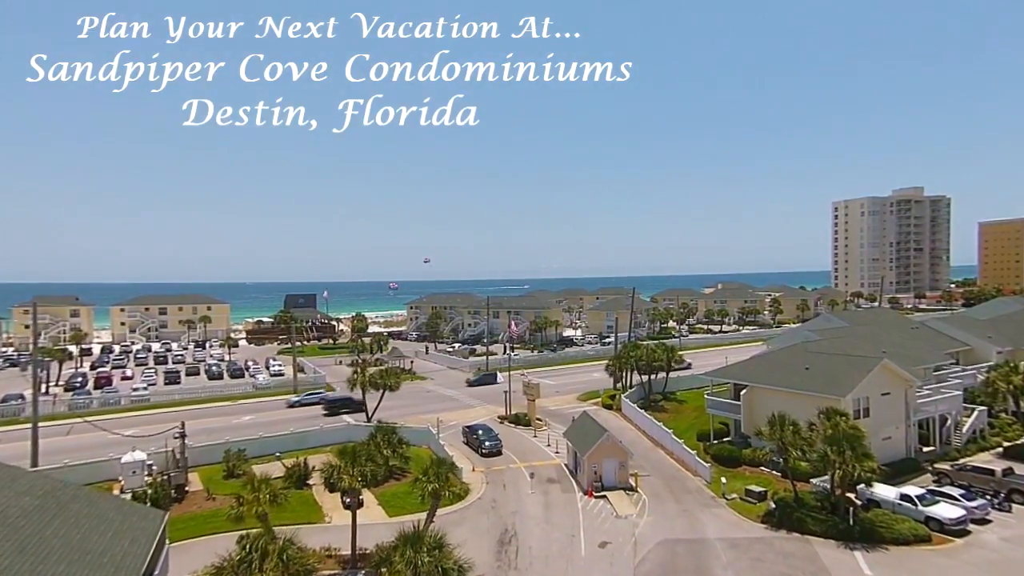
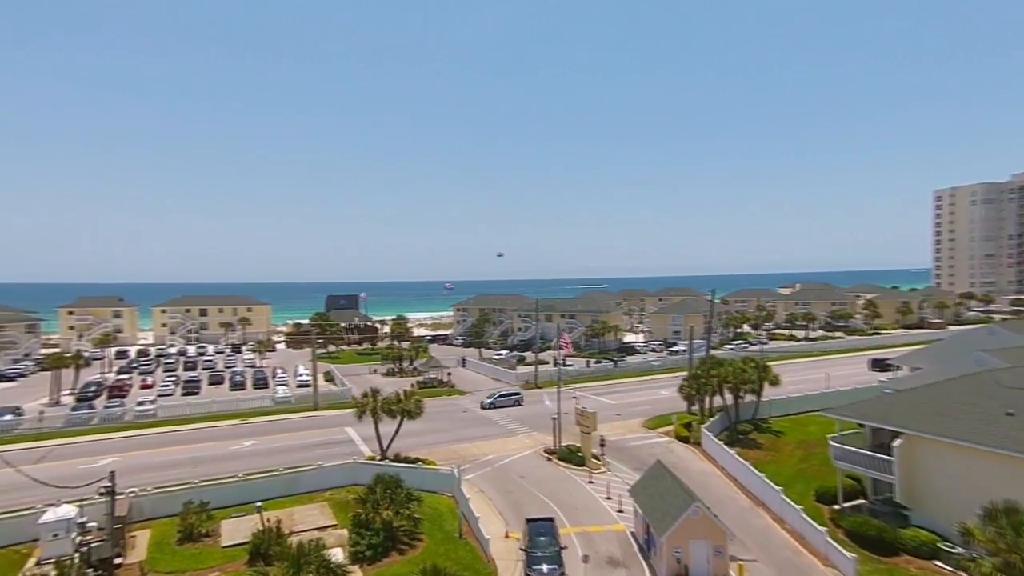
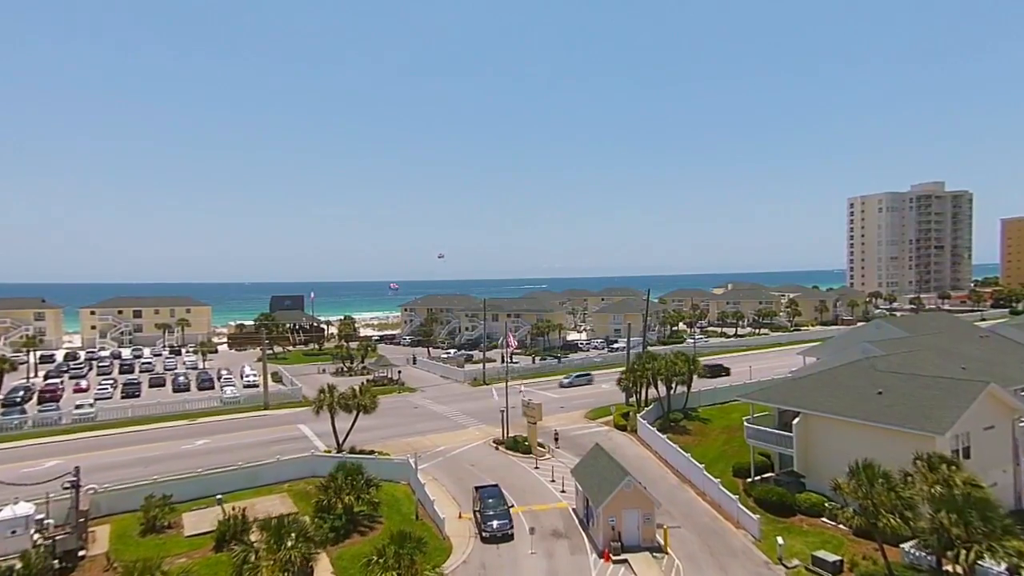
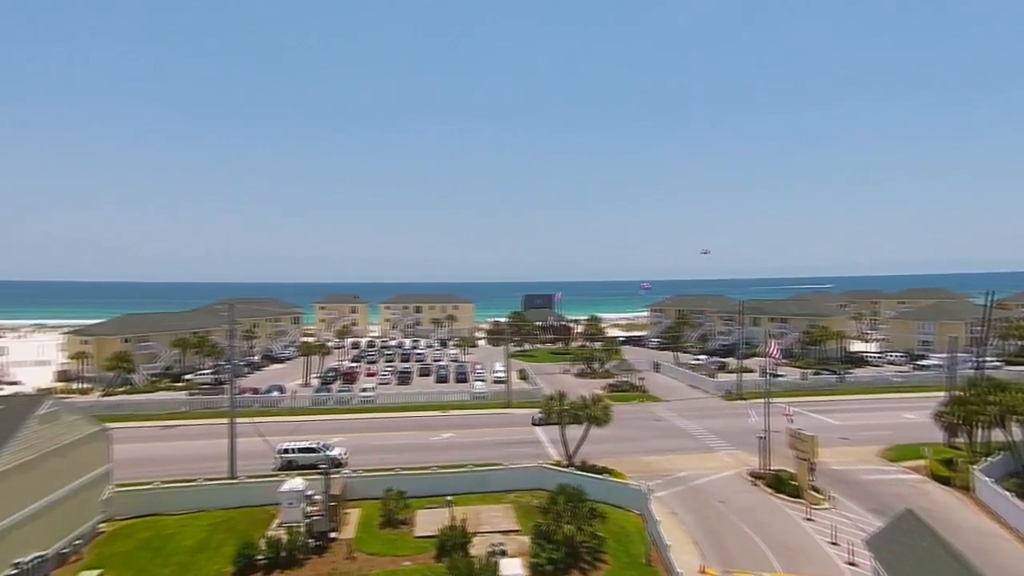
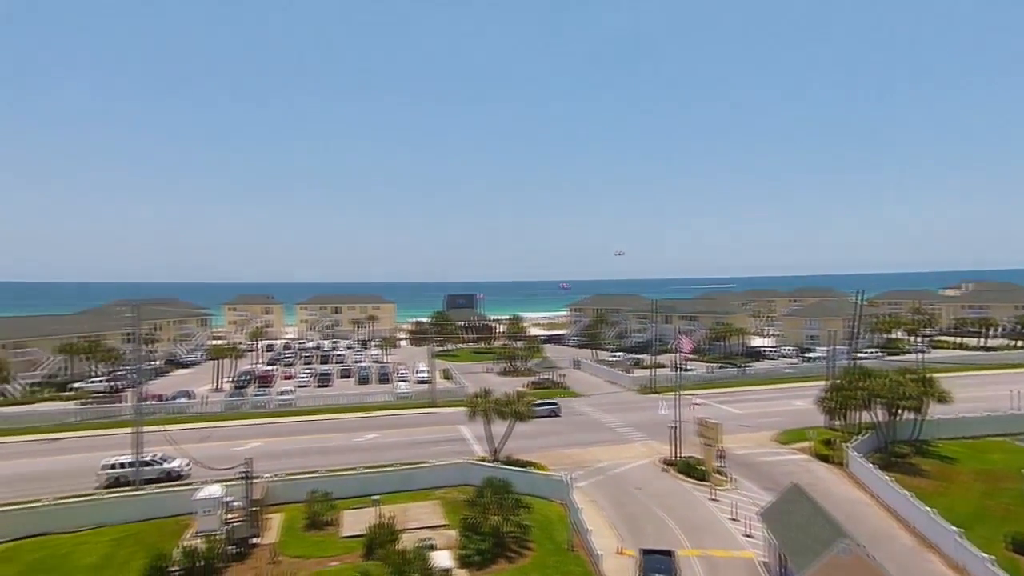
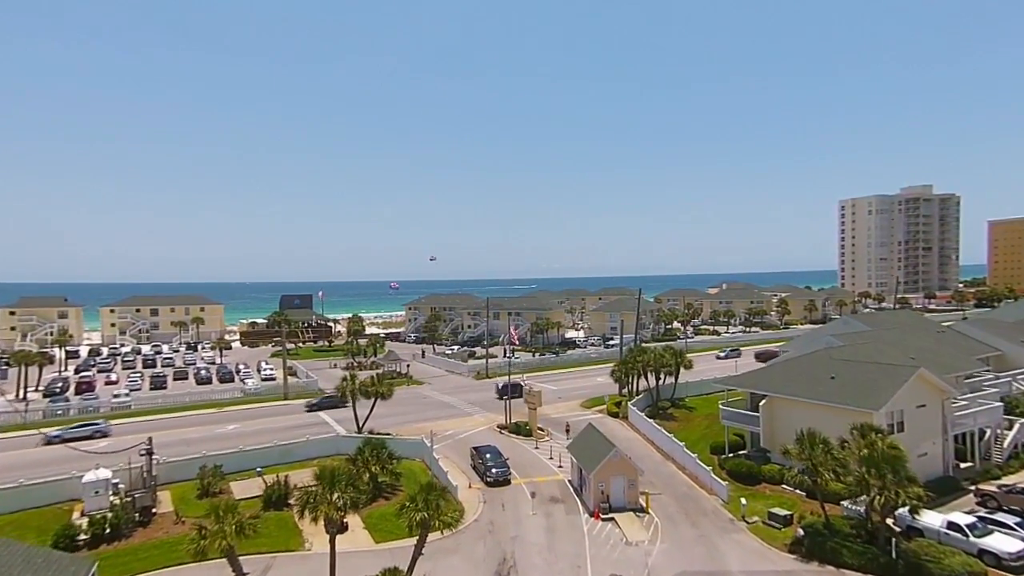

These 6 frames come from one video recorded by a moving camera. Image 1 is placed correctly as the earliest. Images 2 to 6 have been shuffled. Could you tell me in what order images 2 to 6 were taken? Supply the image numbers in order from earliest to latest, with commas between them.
6, 3, 2, 5, 4
